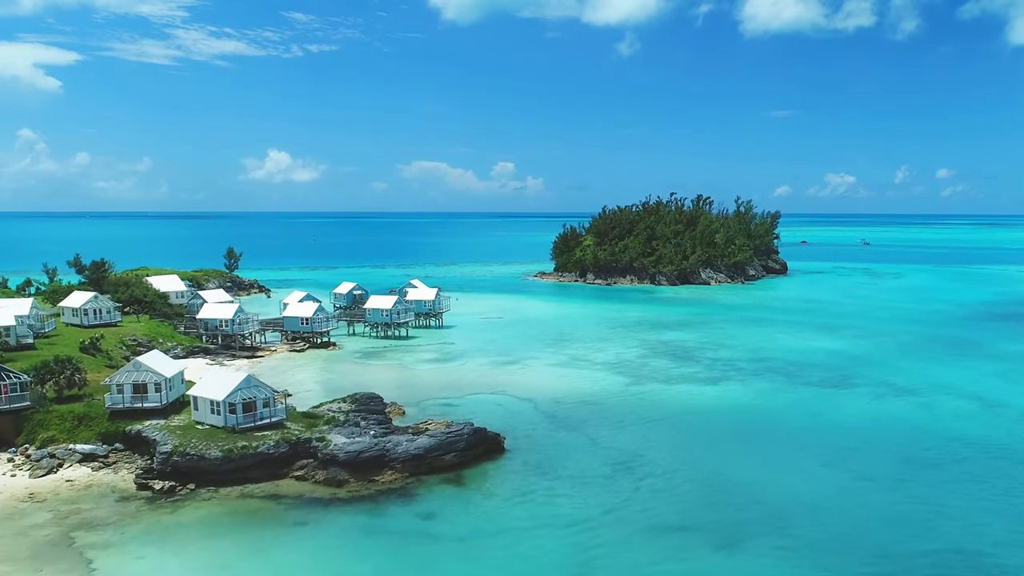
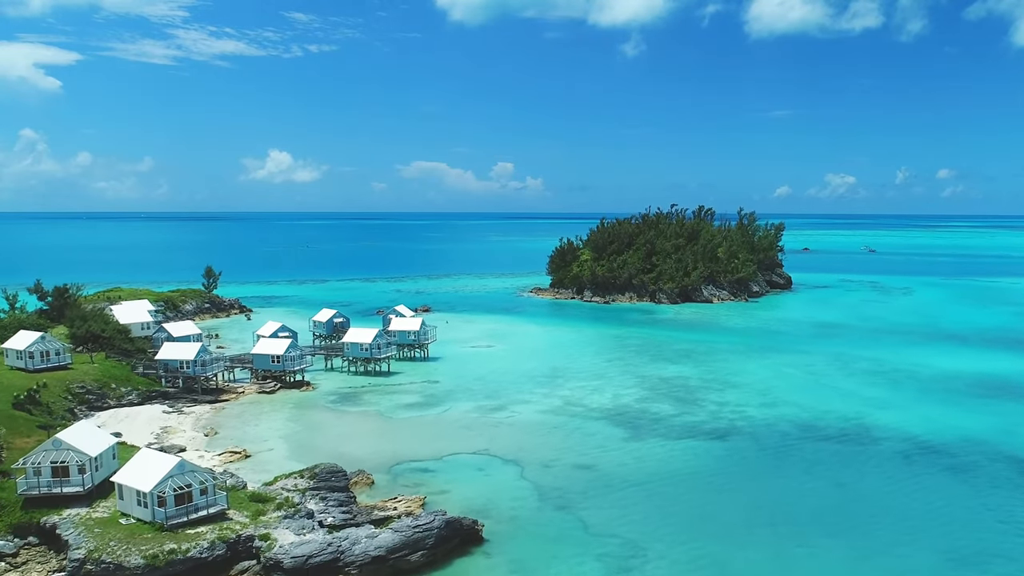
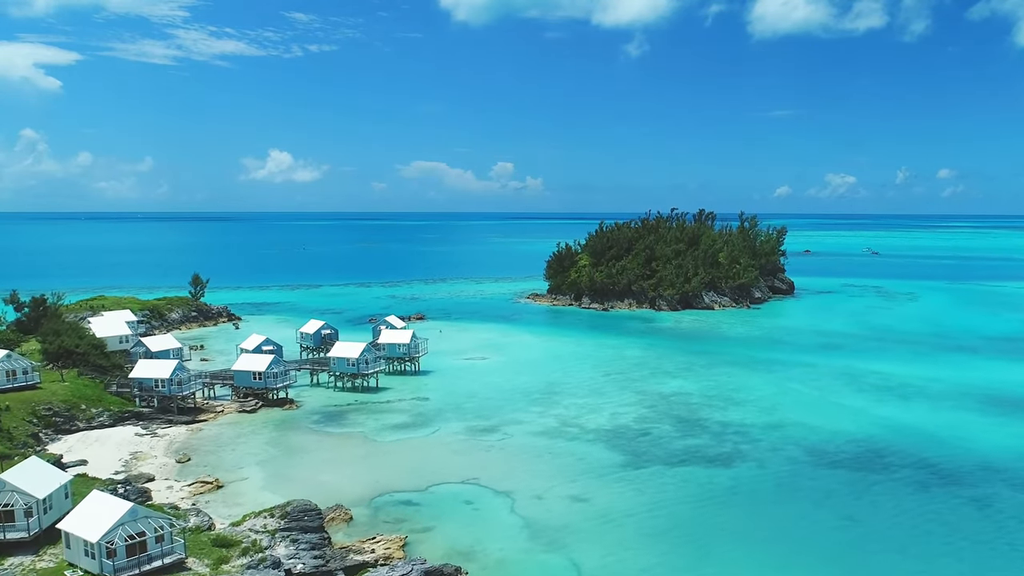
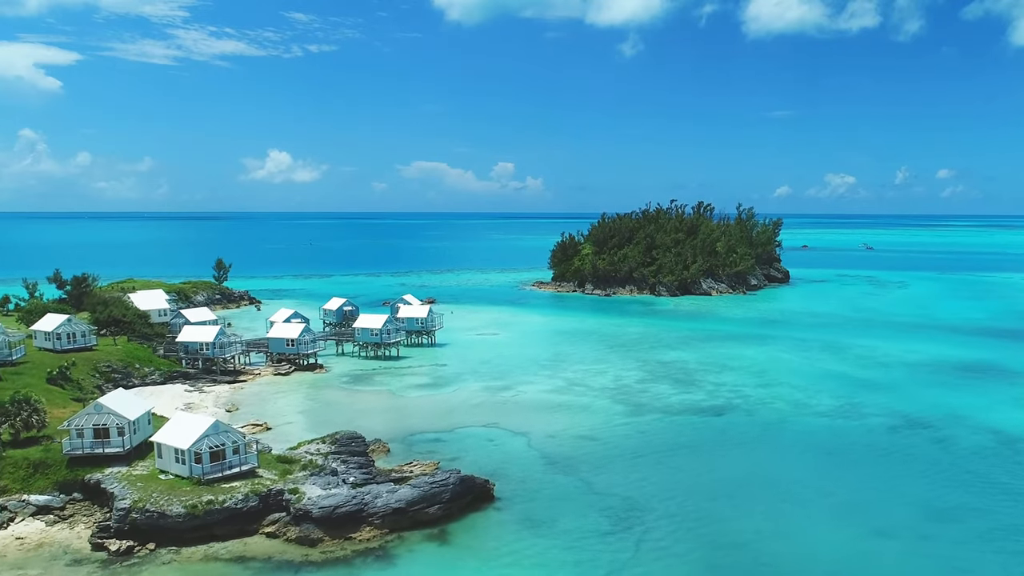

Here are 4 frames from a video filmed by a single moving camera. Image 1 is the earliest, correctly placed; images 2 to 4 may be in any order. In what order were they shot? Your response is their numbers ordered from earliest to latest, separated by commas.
4, 2, 3
